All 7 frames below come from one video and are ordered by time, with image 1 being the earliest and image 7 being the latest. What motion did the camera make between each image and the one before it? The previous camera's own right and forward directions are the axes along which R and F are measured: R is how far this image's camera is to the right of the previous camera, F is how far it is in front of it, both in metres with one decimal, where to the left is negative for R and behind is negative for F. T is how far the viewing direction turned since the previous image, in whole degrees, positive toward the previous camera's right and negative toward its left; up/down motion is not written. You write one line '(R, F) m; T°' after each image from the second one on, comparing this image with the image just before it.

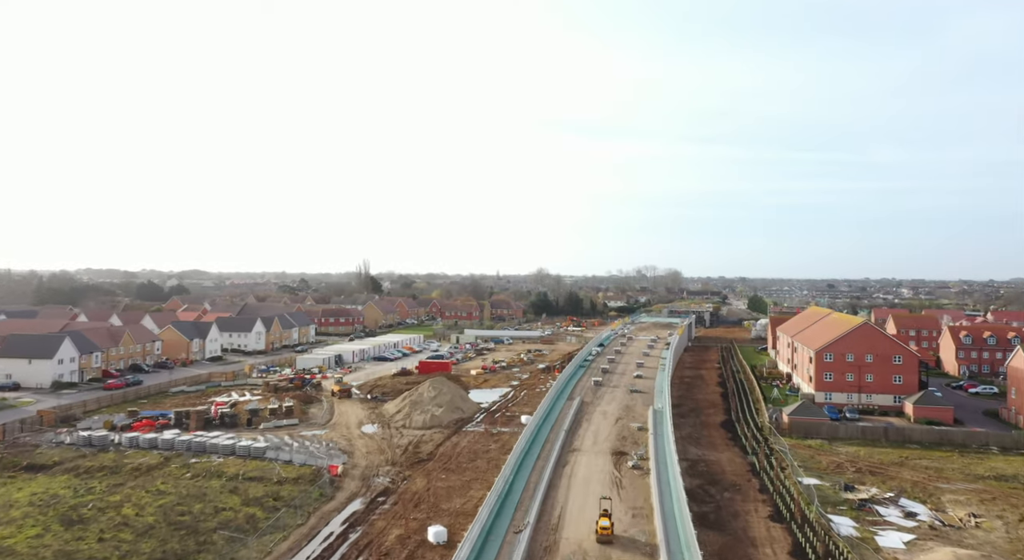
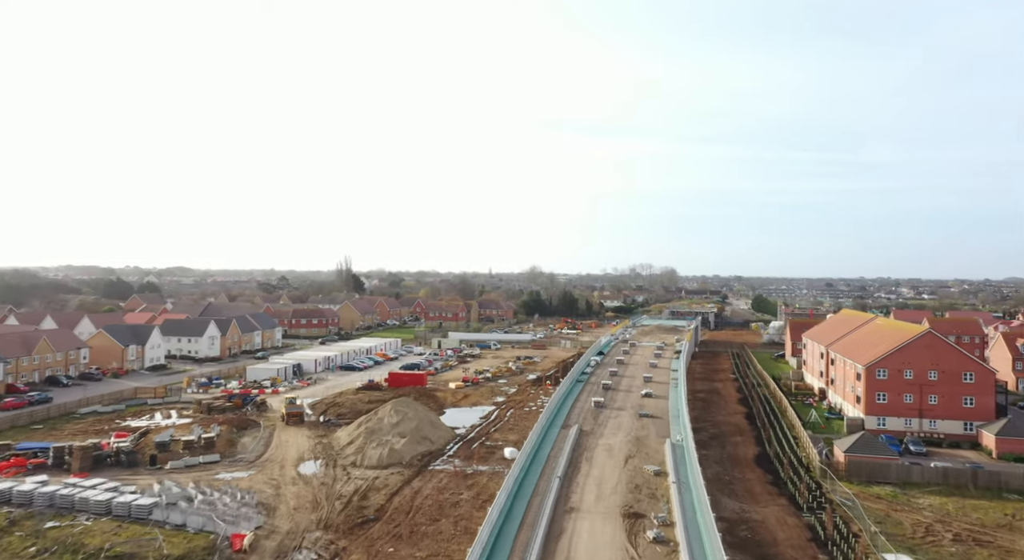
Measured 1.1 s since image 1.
(+0.5, +6.0) m; +1°
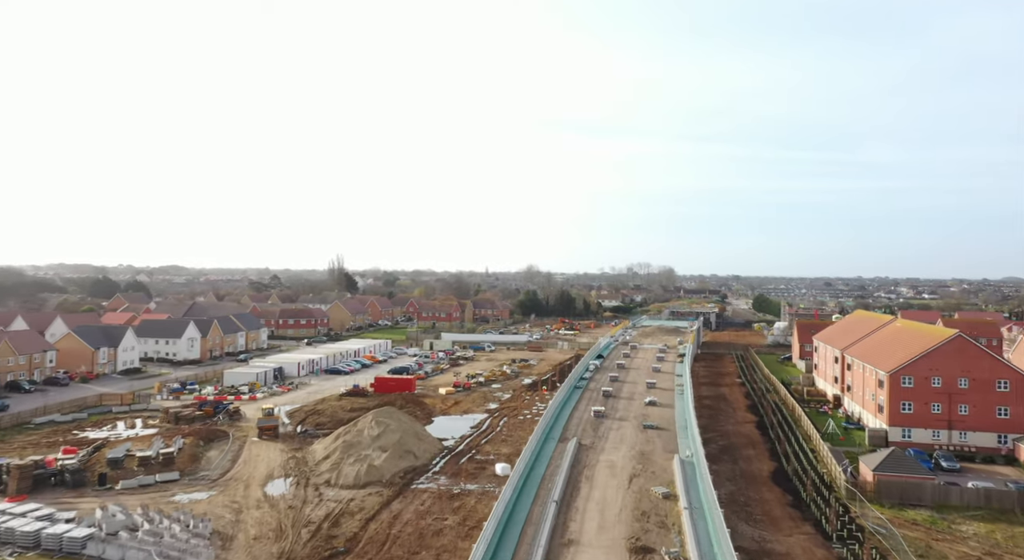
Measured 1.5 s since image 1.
(+0.2, +2.2) m; 0°
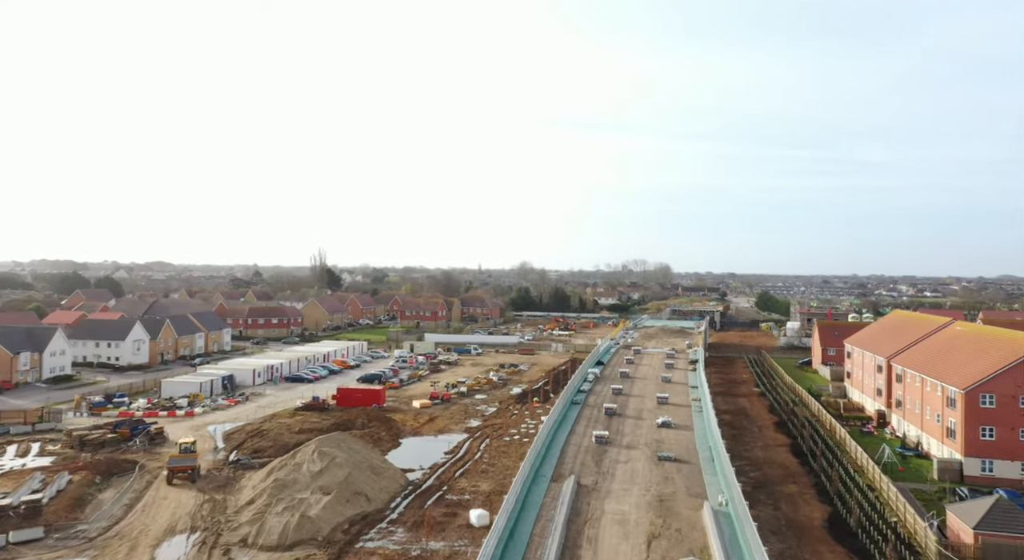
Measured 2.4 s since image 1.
(+0.4, +5.0) m; +1°
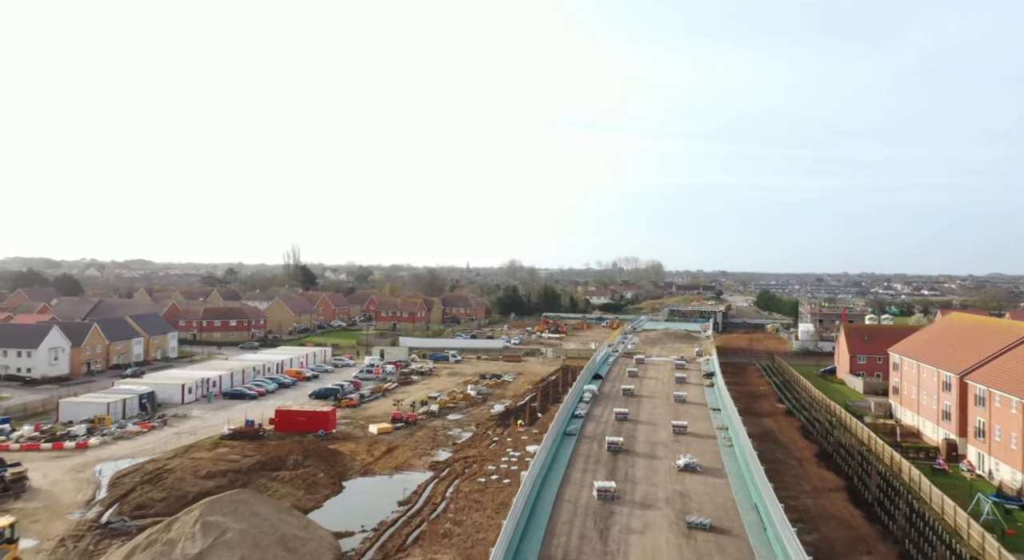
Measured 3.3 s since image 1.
(+0.4, +5.5) m; +1°
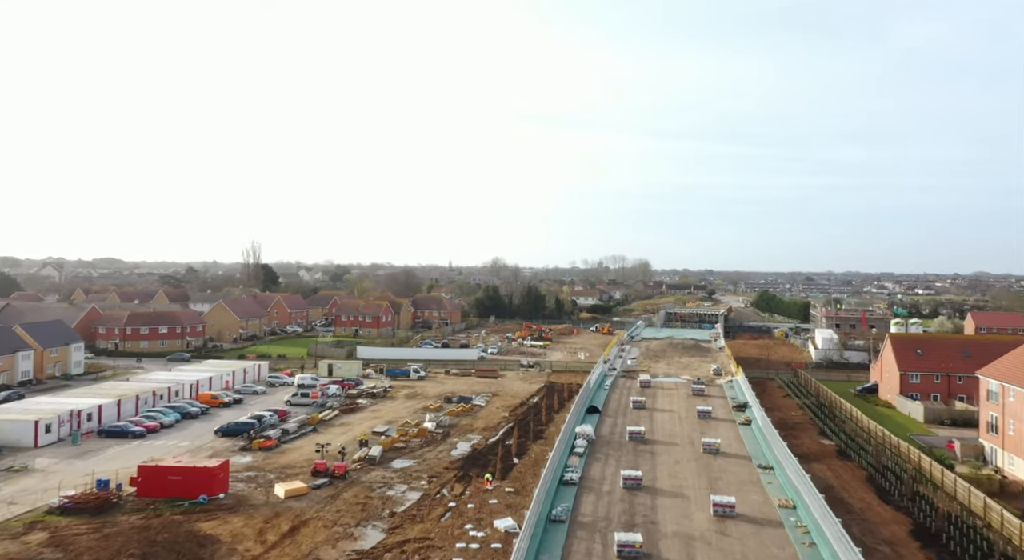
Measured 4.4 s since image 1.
(+0.6, +7.0) m; +1°
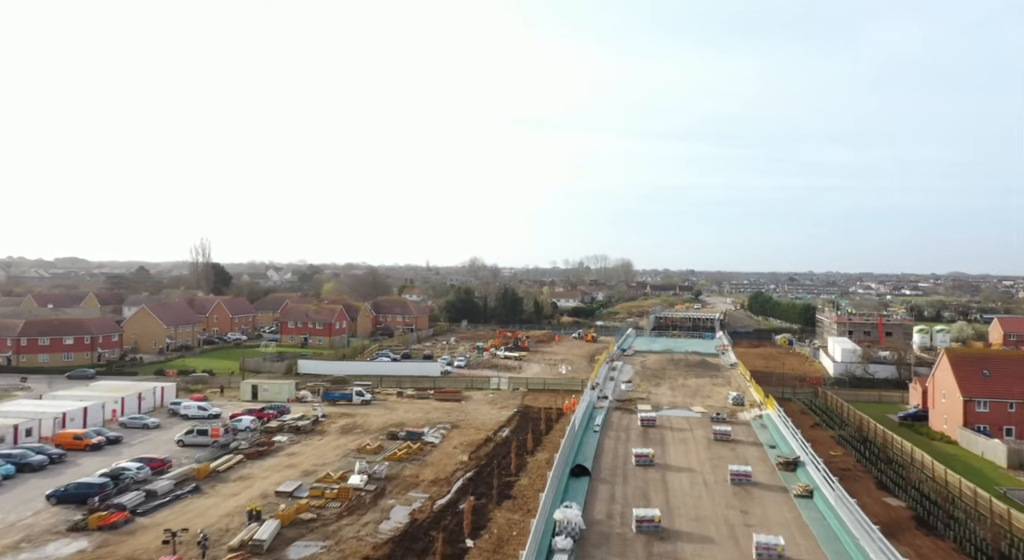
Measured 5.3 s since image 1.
(+0.6, +6.3) m; +2°
